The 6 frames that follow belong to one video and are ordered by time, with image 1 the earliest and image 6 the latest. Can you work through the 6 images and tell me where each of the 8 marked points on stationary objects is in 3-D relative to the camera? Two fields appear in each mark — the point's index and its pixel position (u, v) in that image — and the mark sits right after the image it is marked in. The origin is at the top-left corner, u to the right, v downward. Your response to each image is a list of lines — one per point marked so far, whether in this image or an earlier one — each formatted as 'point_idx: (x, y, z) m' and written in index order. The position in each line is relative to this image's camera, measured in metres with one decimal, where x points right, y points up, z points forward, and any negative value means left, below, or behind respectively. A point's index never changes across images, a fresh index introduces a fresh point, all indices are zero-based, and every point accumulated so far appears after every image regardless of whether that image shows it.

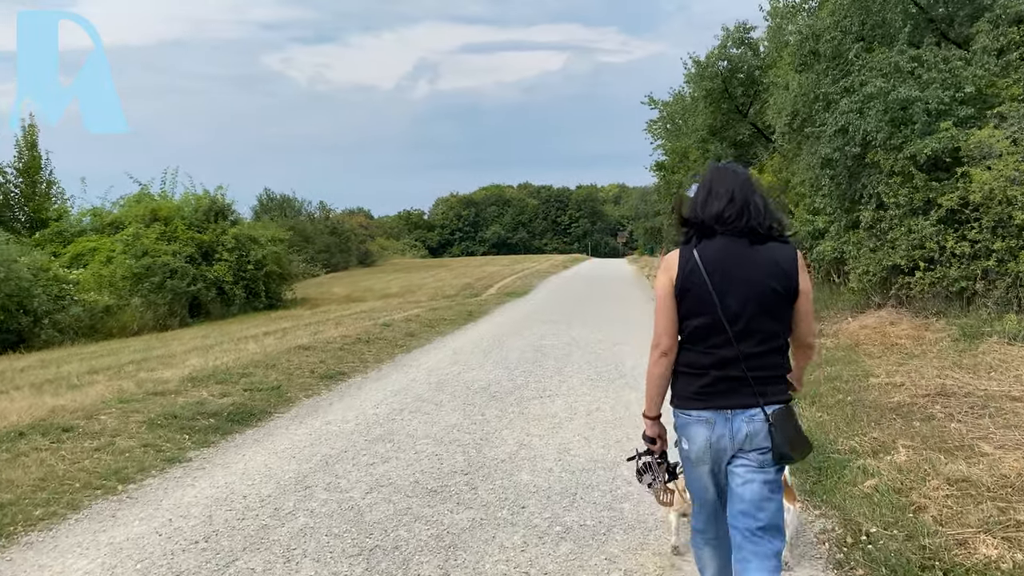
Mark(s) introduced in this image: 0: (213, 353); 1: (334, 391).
0: (-4.3, -0.9, +12.2) m
1: (-1.9, -1.1, +9.3) m
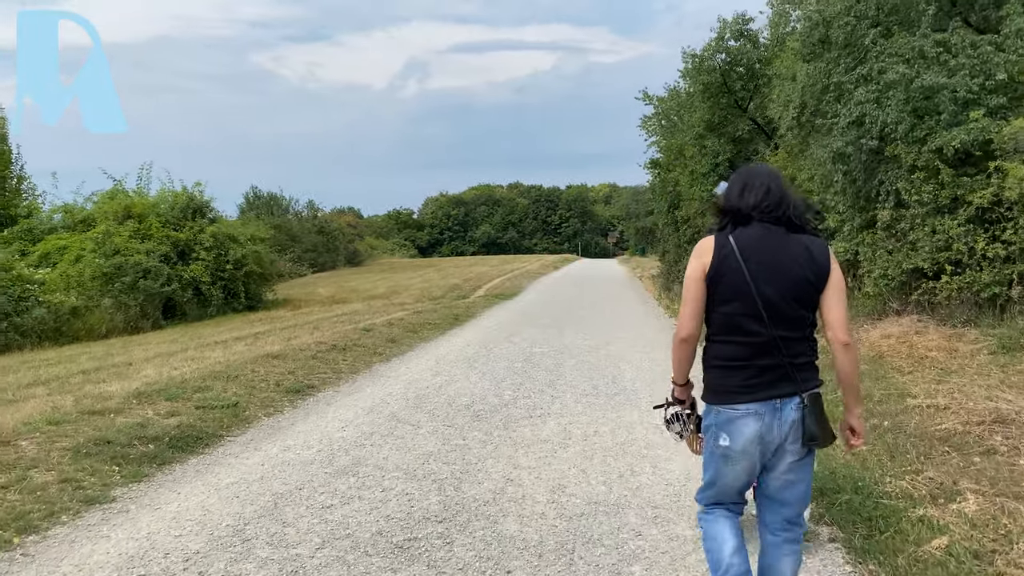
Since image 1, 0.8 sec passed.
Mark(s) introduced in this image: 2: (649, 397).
0: (-4.4, -1.0, +11.2) m
1: (-2.1, -1.2, +8.3) m
2: (+1.4, -1.1, +8.7) m
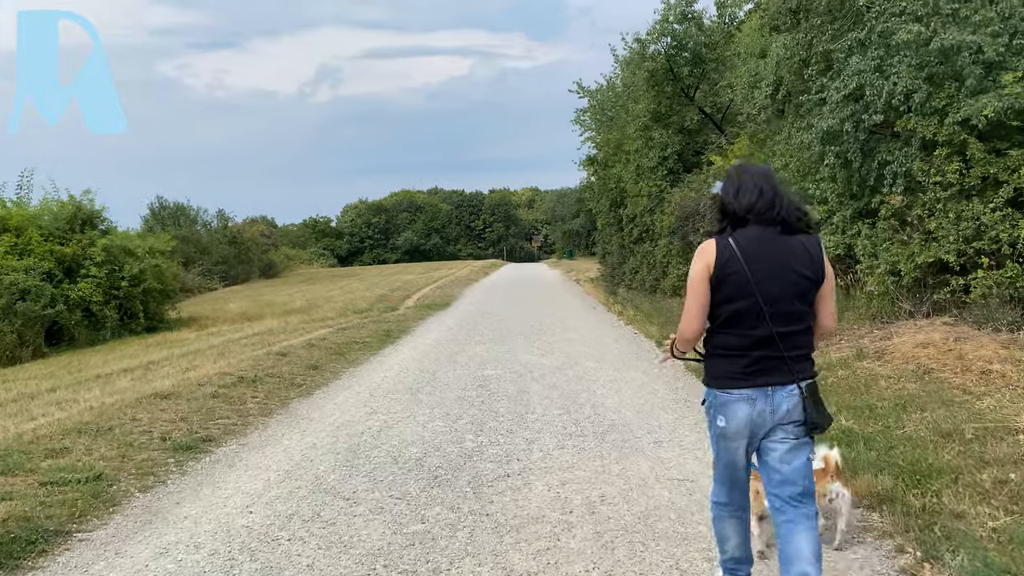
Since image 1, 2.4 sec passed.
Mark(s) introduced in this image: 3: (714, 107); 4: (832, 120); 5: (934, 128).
0: (-4.9, -1.2, +8.8) m
1: (-2.3, -1.3, +6.1) m
2: (+1.1, -1.2, +6.8) m
3: (+4.5, +4.0, +19.2) m
4: (+3.8, +2.0, +10.2) m
5: (+4.3, +1.6, +8.6) m
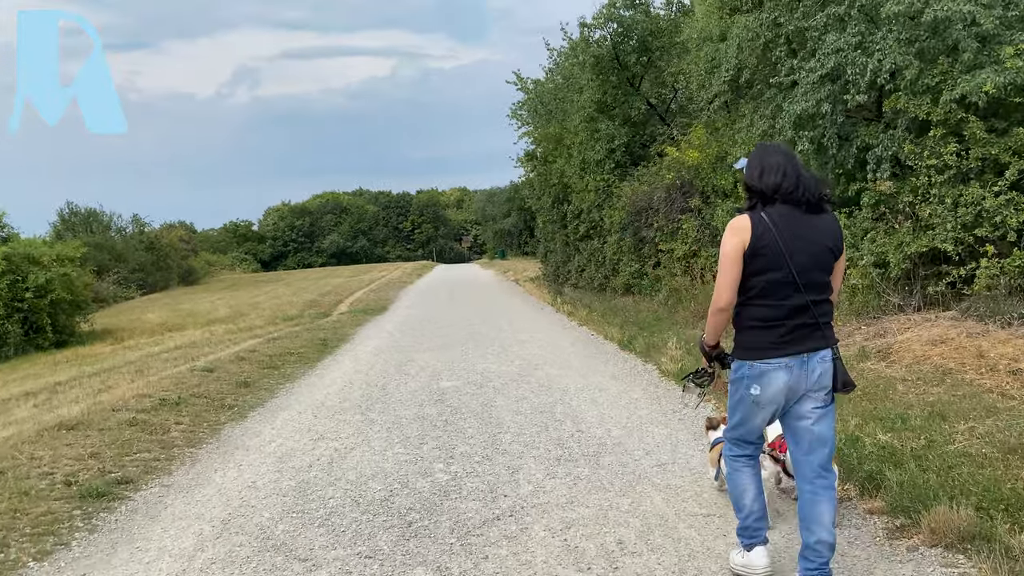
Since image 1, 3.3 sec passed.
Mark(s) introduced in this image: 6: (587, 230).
0: (-5.2, -1.4, +7.4) m
1: (-2.4, -1.4, +4.9) m
2: (+0.9, -1.2, +6.0) m
3: (+3.2, +4.1, +18.6) m
4: (+3.3, +2.1, +9.5) m
5: (+3.9, +1.7, +8.0) m
6: (+1.7, +1.3, +19.4) m
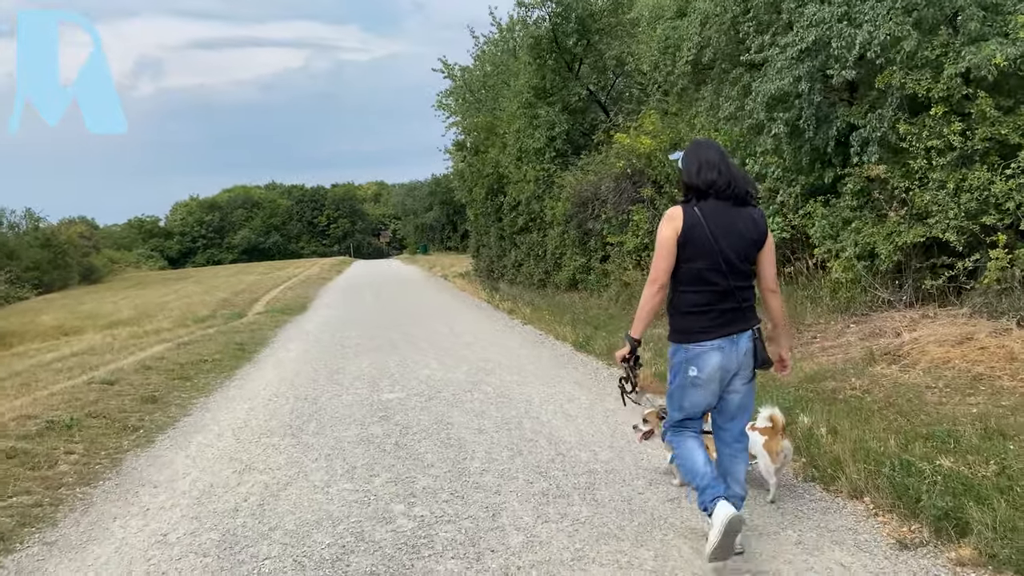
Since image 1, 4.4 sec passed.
0: (-5.5, -1.4, +5.8) m
1: (-2.4, -1.4, +3.6) m
2: (+0.8, -1.2, +5.0) m
3: (+1.8, +4.2, +17.7) m
4: (+2.8, +2.1, +8.7) m
5: (+3.5, +1.7, +7.3) m
6: (+0.2, +1.4, +18.4) m
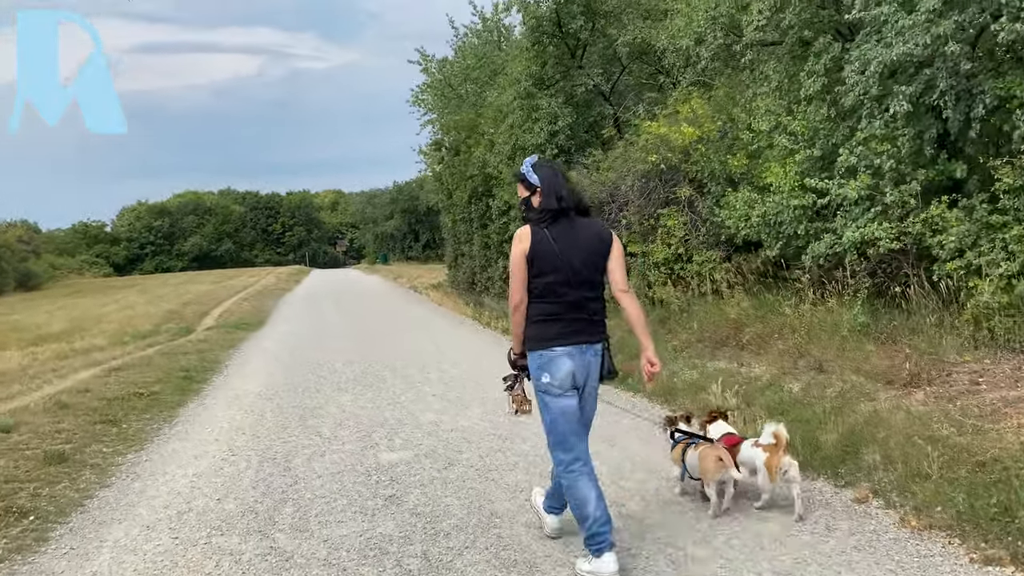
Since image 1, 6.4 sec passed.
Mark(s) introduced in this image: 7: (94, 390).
0: (-5.0, -1.5, +3.3) m
1: (-1.8, -1.5, +1.3) m
2: (+1.3, -1.3, +2.8) m
3: (+1.7, +3.9, +15.6) m
4: (+3.1, +1.9, +6.6) m
5: (+4.0, +1.5, +5.2) m
6: (+0.1, +1.1, +16.2) m
7: (-4.7, -1.1, +9.7) m
